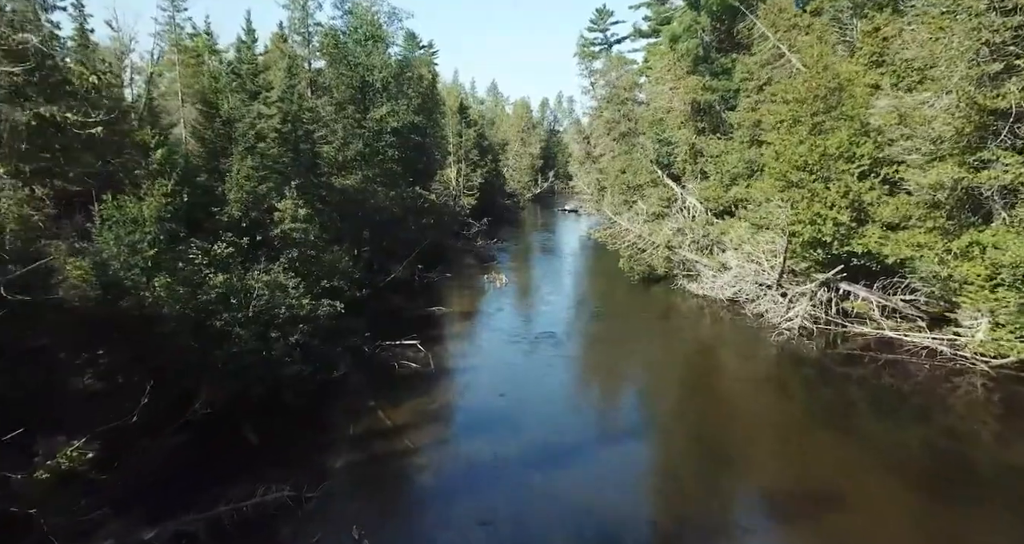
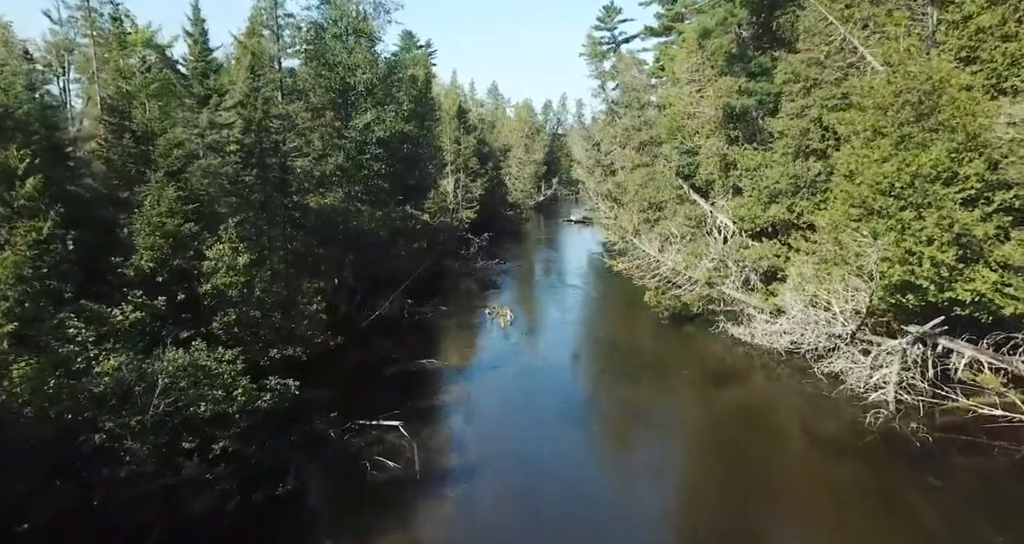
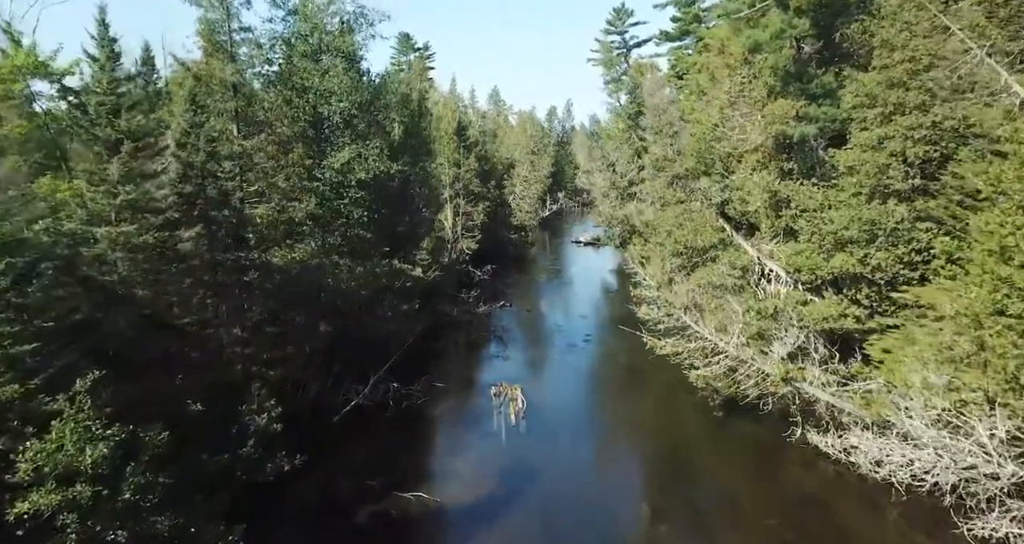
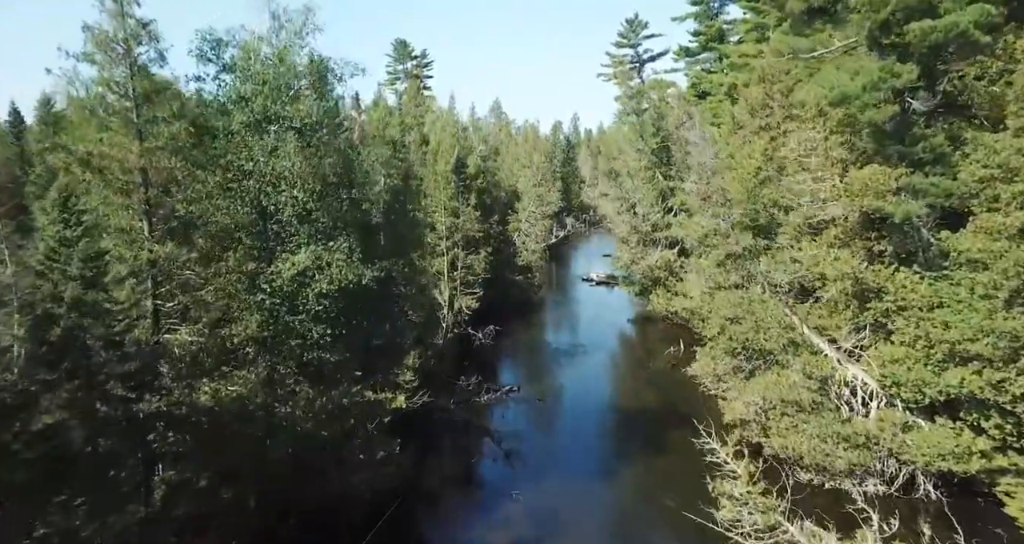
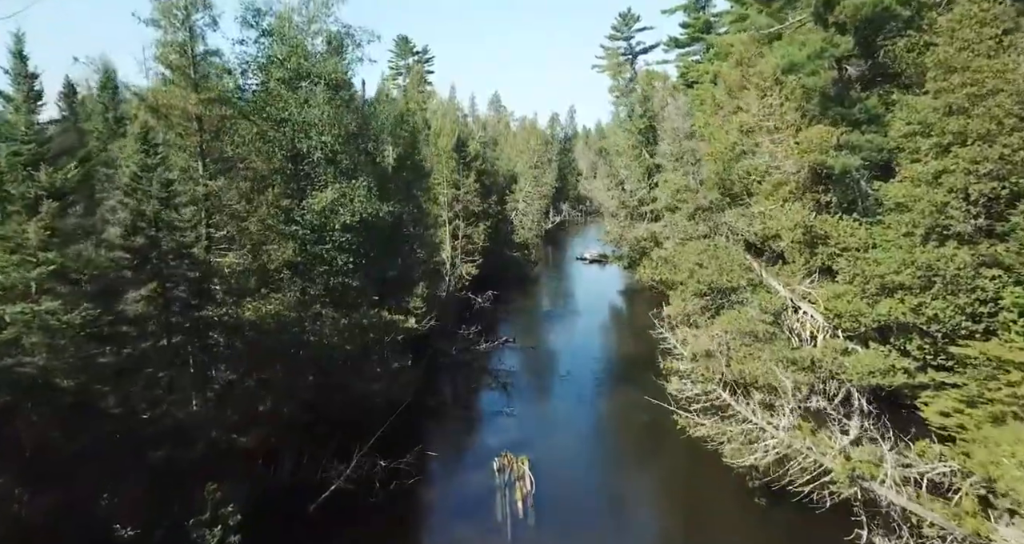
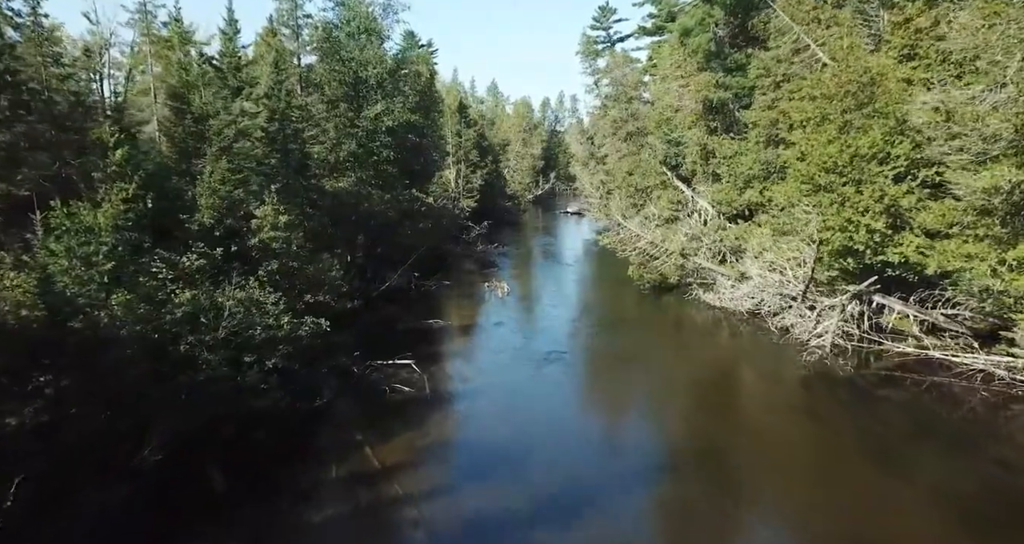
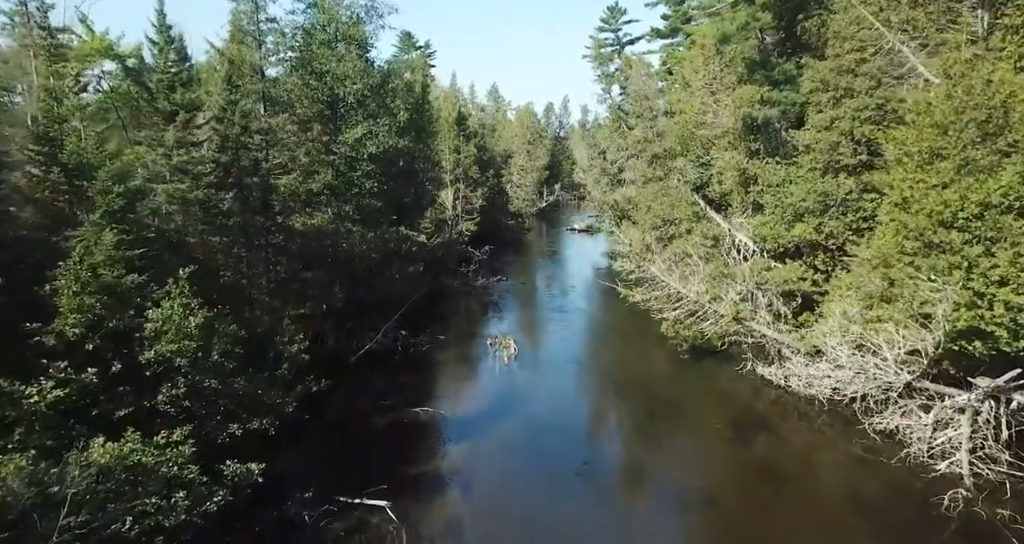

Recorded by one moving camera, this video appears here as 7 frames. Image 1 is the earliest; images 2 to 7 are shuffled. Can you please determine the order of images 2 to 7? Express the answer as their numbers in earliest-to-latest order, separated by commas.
6, 2, 7, 3, 5, 4
